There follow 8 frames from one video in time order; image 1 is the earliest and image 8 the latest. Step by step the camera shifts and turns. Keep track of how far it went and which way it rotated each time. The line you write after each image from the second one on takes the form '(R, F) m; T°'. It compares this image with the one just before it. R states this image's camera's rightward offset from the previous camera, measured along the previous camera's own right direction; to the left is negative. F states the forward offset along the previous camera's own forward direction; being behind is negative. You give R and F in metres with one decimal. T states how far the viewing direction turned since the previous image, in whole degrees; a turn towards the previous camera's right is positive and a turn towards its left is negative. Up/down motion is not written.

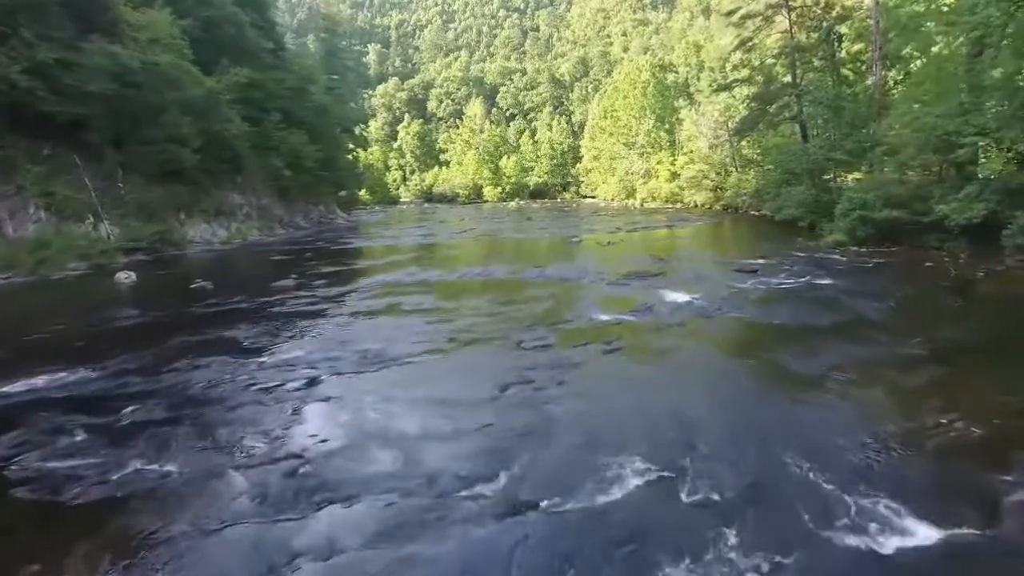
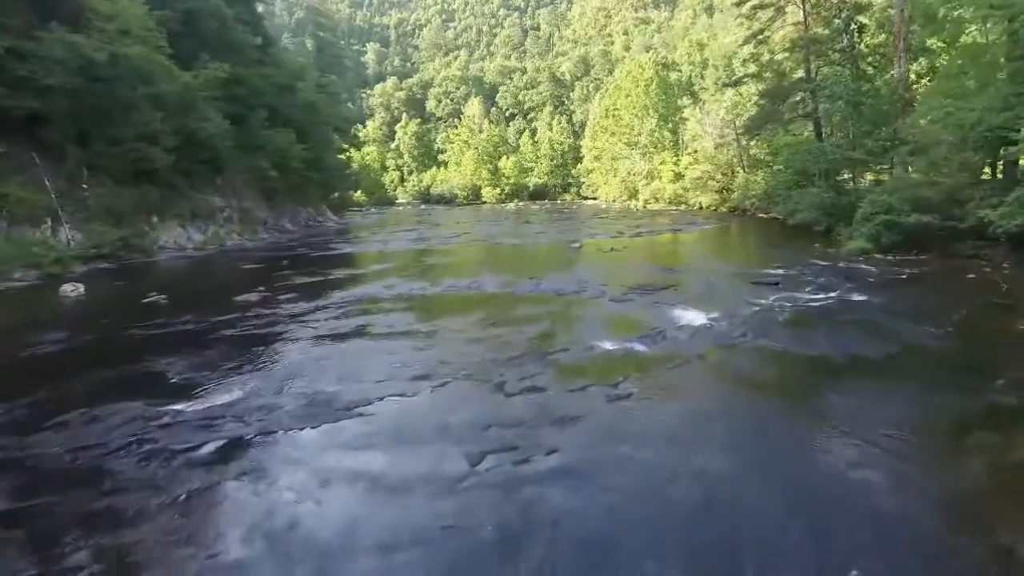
(+0.1, +1.7) m; 0°
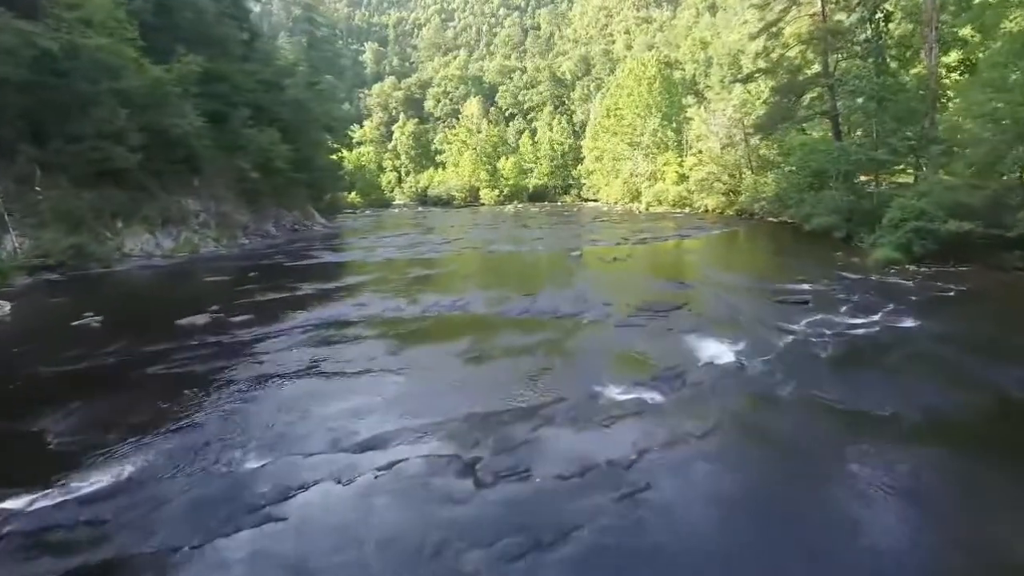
(+0.2, +1.9) m; 0°
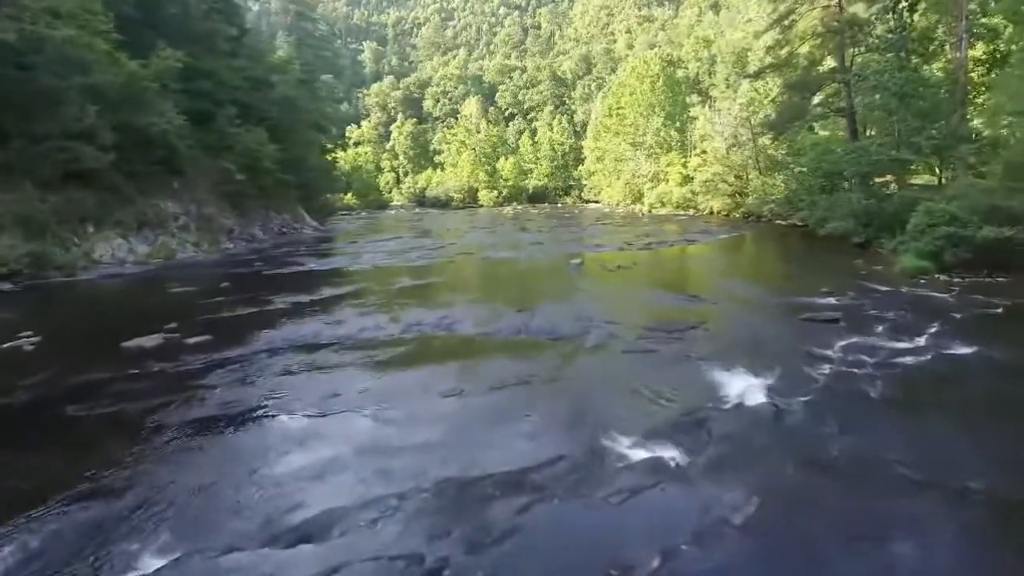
(+0.1, +1.5) m; 0°
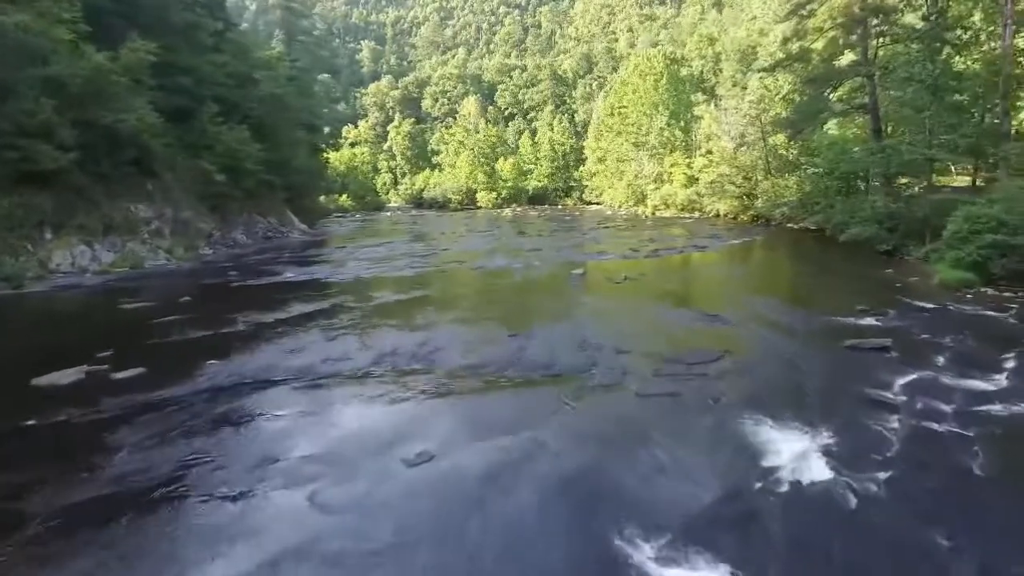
(+0.1, +1.8) m; 0°
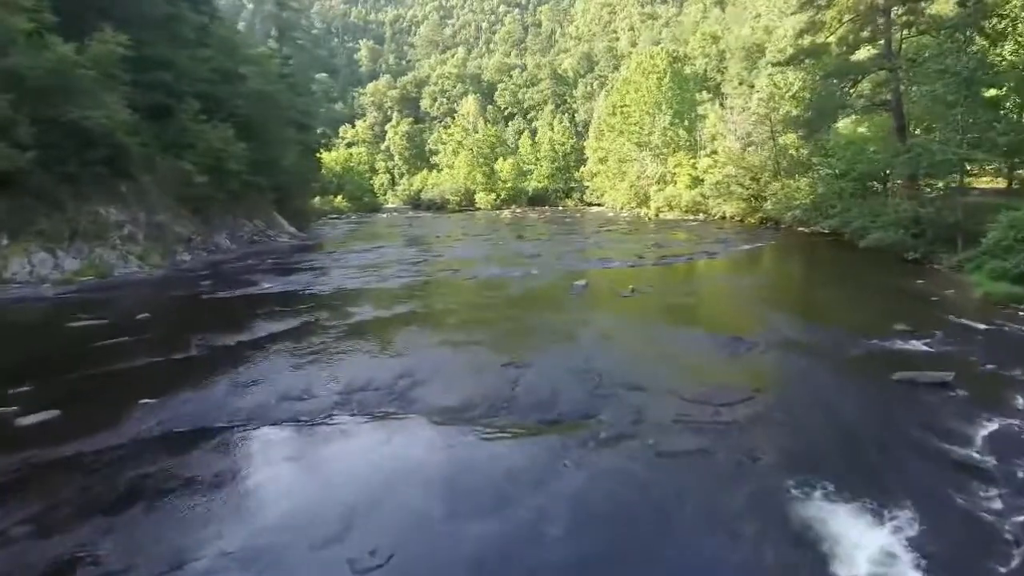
(+0.1, +1.6) m; 0°
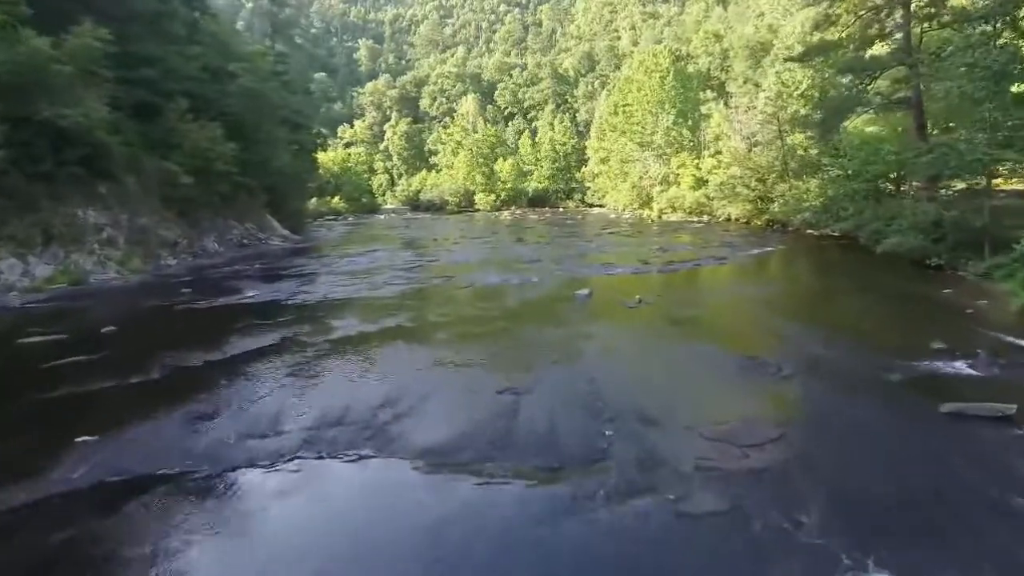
(0.0, +1.1) m; 0°
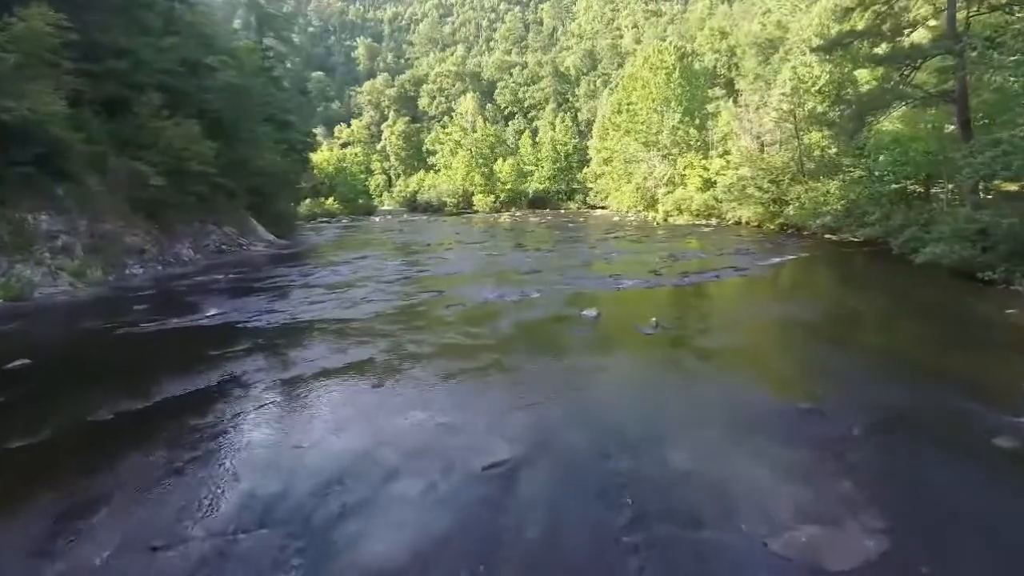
(+0.1, +2.1) m; 0°
